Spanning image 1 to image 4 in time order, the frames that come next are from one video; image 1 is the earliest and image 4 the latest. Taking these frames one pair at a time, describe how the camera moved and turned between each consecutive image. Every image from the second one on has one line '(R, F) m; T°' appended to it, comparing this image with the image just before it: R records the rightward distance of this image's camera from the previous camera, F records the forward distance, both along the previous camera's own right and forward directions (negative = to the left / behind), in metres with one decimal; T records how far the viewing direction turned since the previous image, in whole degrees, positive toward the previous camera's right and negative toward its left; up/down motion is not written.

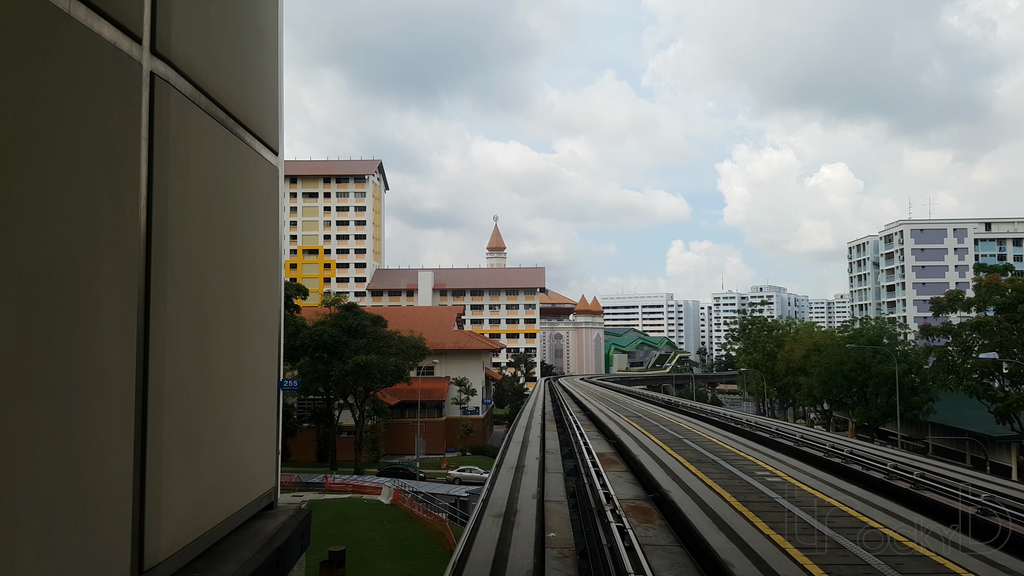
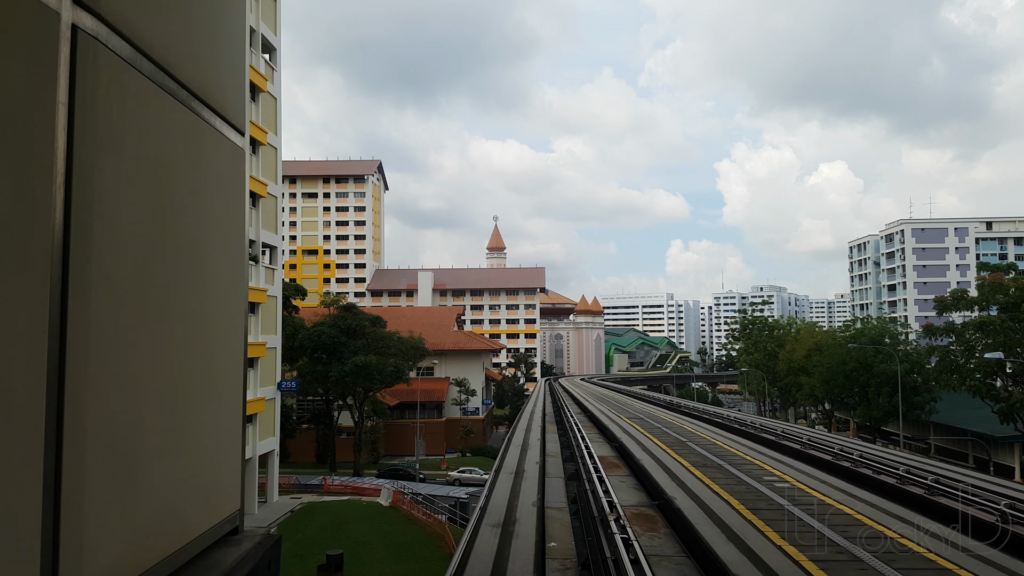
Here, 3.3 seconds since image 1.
(0.0, +0.2) m; 0°
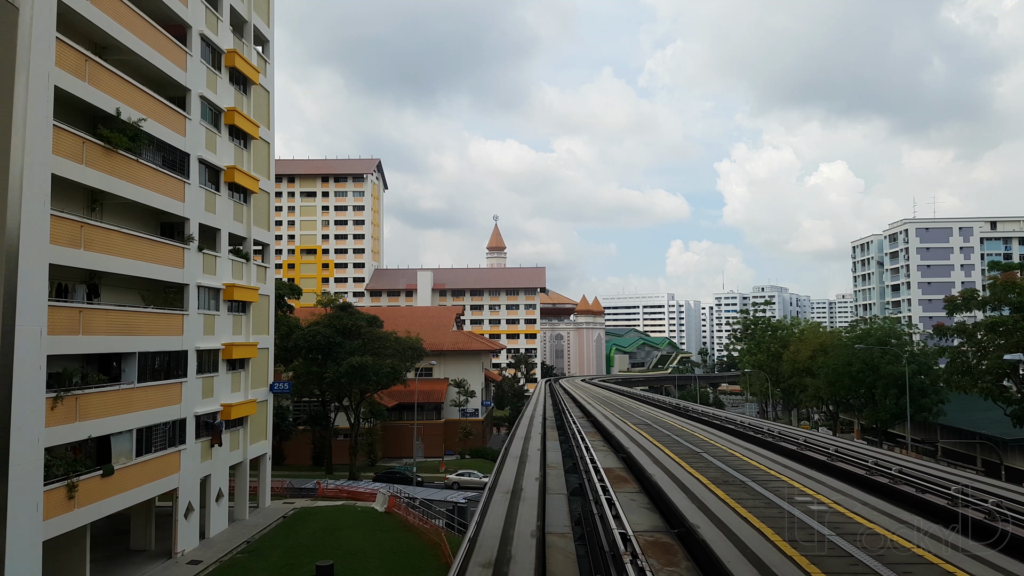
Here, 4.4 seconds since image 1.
(0.0, +0.8) m; 0°
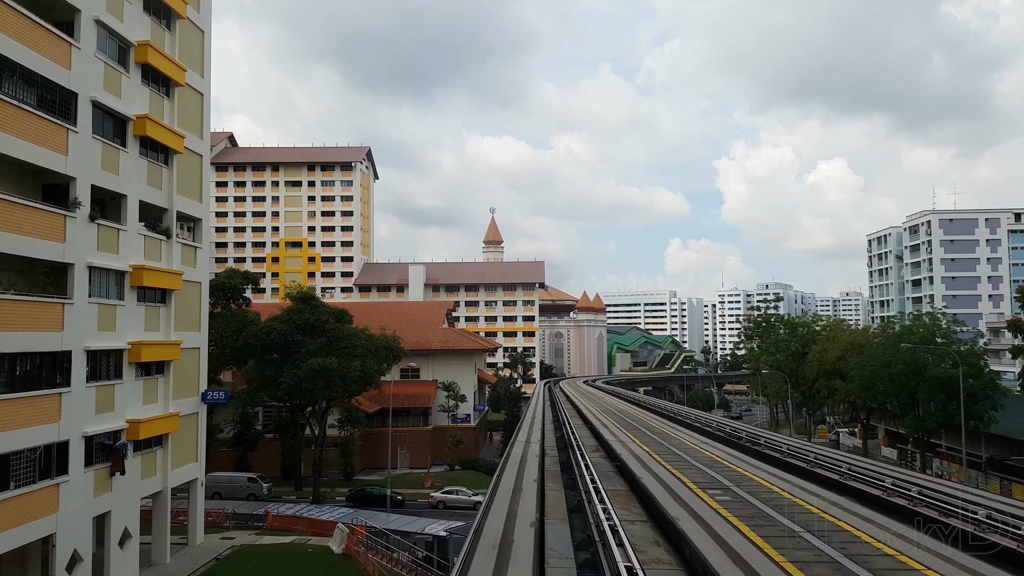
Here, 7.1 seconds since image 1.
(+0.2, +4.9) m; 0°
